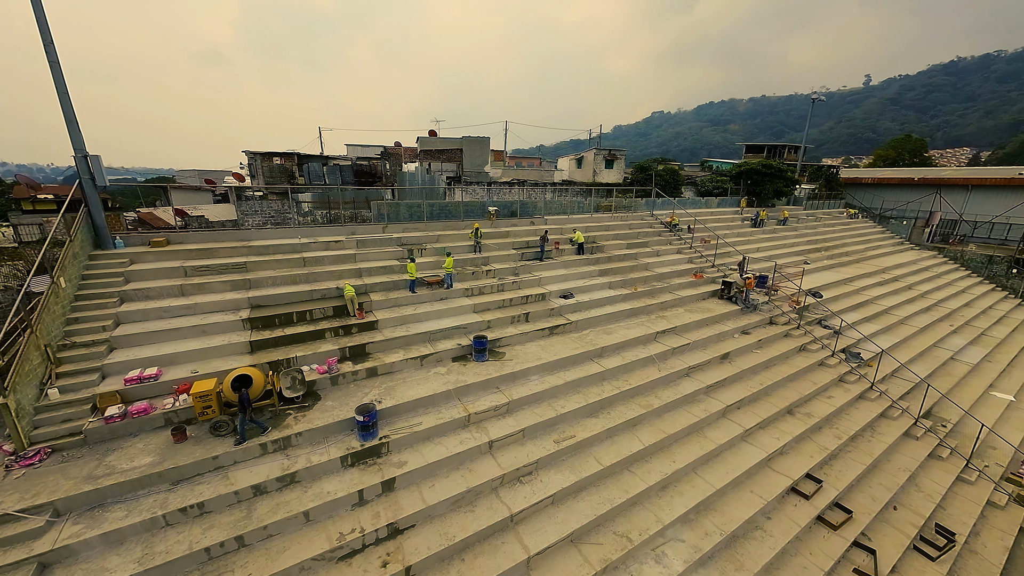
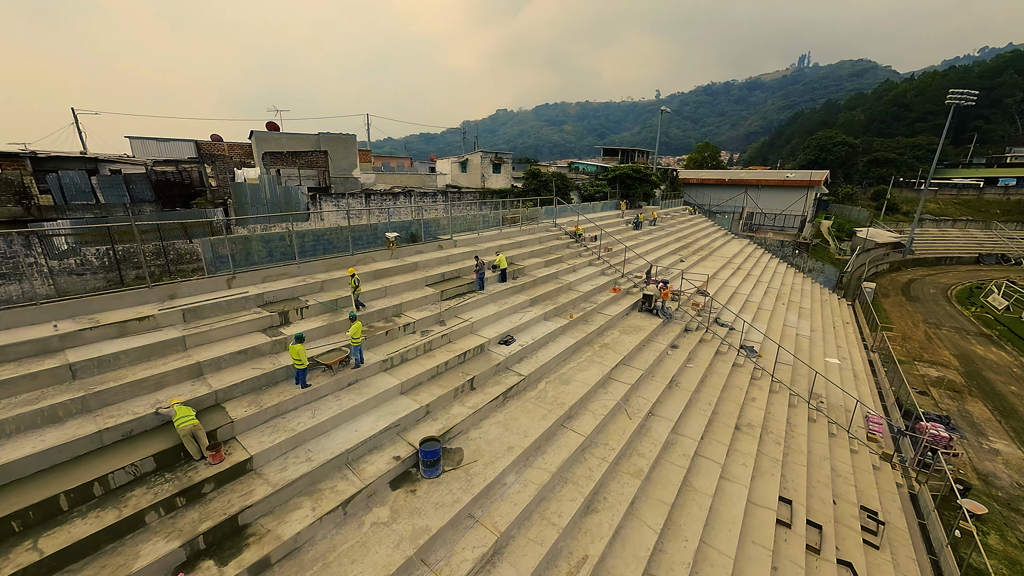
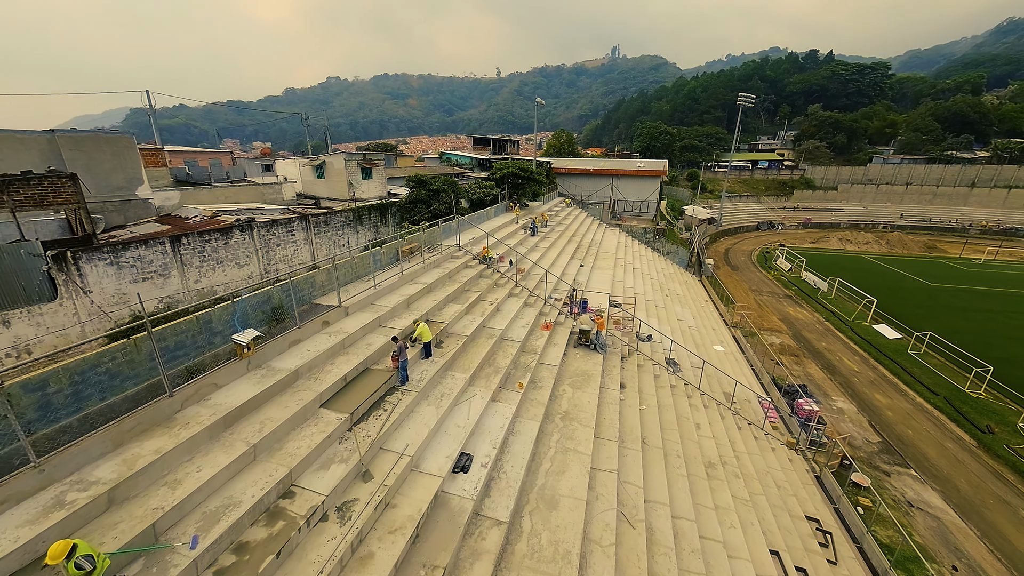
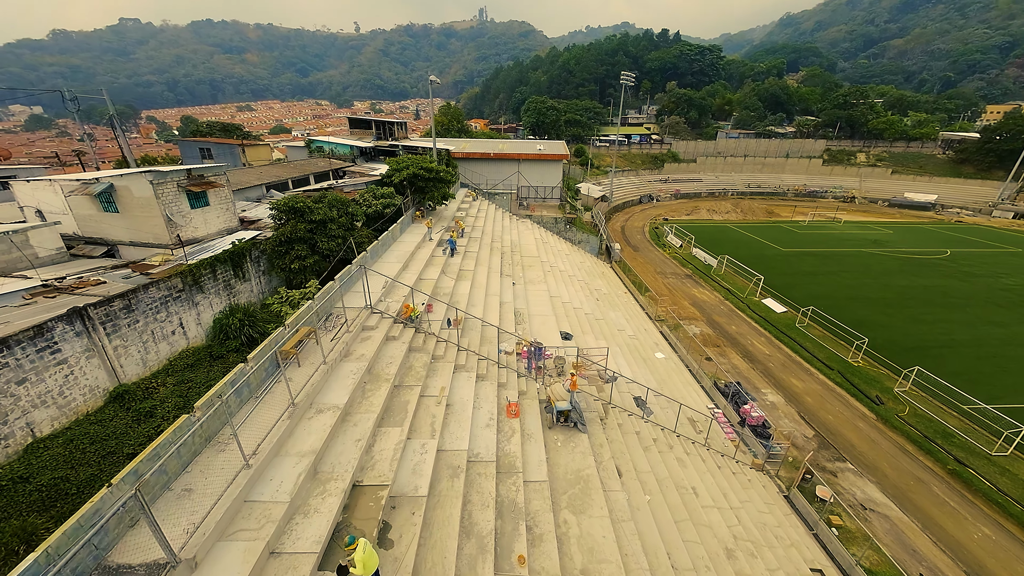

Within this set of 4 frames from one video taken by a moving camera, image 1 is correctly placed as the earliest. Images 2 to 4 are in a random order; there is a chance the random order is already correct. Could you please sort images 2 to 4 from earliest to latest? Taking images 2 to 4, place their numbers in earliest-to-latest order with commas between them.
2, 3, 4
